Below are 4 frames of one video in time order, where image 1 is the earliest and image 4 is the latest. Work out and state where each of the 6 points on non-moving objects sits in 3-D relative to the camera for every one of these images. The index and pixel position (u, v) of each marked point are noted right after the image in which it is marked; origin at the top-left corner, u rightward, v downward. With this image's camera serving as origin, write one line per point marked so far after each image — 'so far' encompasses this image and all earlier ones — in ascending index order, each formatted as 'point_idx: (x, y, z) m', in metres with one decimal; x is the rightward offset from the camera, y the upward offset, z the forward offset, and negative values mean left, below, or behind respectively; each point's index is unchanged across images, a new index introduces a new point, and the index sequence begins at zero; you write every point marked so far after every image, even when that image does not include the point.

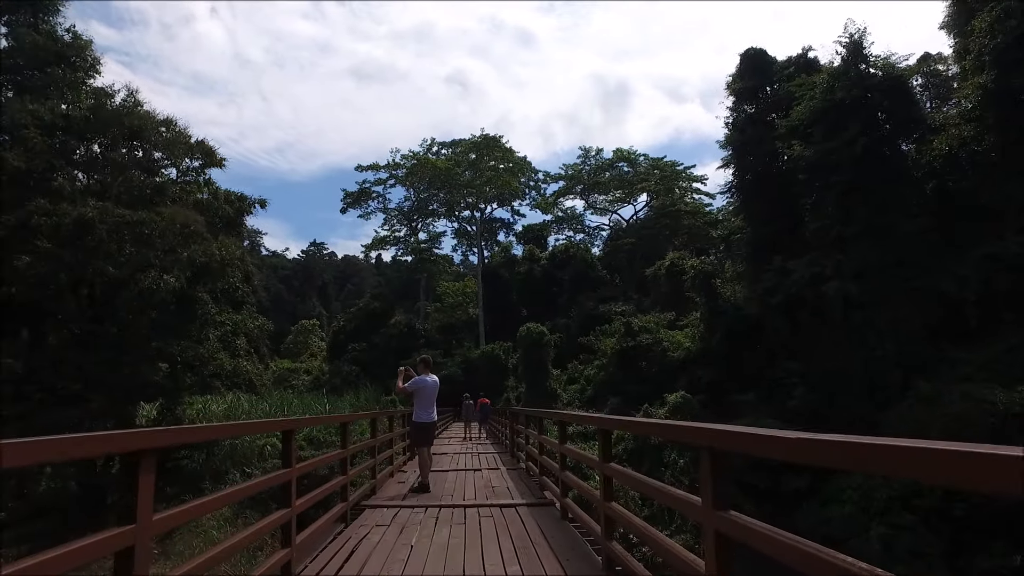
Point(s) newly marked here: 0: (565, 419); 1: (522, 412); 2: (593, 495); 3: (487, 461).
0: (+0.8, -1.9, +8.8) m
1: (+0.2, -2.9, +14.7) m
2: (+0.9, -2.3, +6.8) m
3: (-0.7, -5.0, +18.0) m
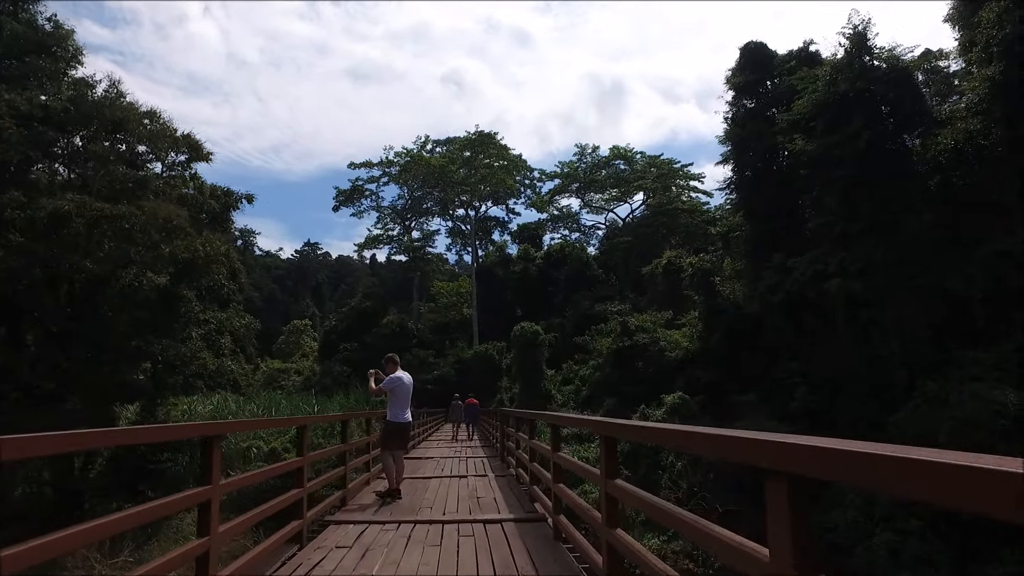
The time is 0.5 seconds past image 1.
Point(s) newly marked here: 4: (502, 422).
0: (+0.6, -1.7, +7.7) m
1: (0.0, -2.7, +13.5) m
2: (+0.7, -2.1, +5.7) m
3: (-1.0, -4.8, +16.8) m
4: (-0.3, -4.2, +19.6) m
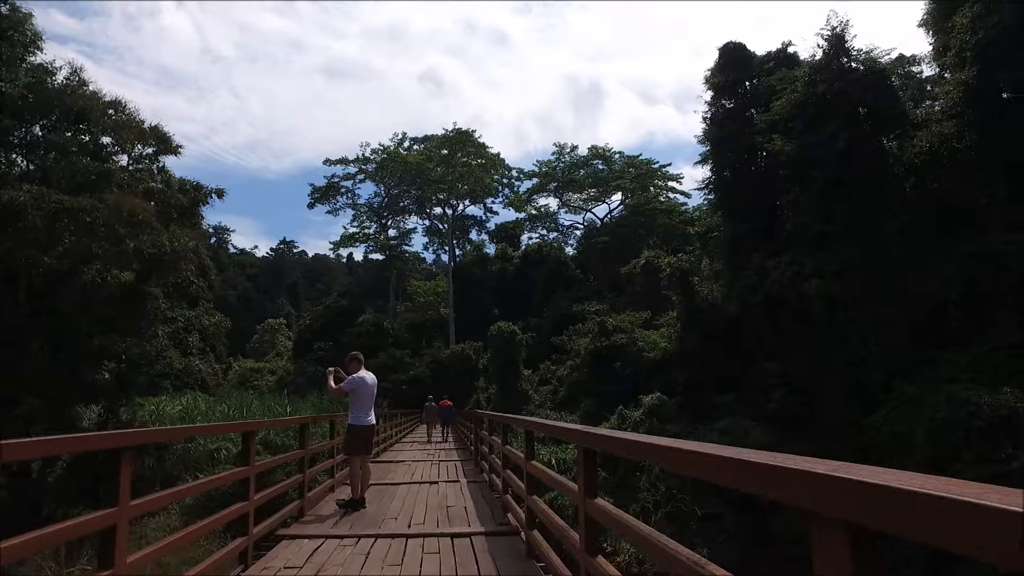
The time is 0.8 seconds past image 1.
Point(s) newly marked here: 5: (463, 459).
0: (+0.3, -1.6, +7.1) m
1: (-0.5, -2.6, +12.9) m
2: (+0.5, -2.0, +5.1) m
3: (-1.7, -4.8, +16.2) m
4: (-1.1, -4.1, +19.0) m
5: (-1.6, -5.5, +20.0) m
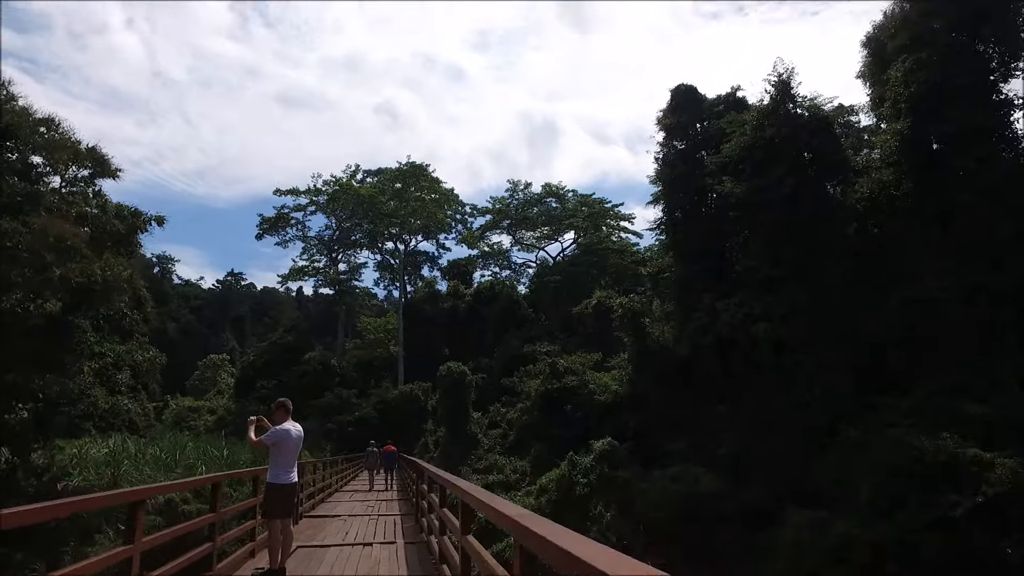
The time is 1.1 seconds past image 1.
0: (-0.4, -2.2, +6.4) m
1: (-1.6, -3.6, +12.0) m
2: (-0.1, -2.6, +4.4) m
3: (-3.0, -5.9, +15.1) m
4: (-2.6, -5.4, +18.0) m
5: (-3.2, -6.8, +18.9) m
